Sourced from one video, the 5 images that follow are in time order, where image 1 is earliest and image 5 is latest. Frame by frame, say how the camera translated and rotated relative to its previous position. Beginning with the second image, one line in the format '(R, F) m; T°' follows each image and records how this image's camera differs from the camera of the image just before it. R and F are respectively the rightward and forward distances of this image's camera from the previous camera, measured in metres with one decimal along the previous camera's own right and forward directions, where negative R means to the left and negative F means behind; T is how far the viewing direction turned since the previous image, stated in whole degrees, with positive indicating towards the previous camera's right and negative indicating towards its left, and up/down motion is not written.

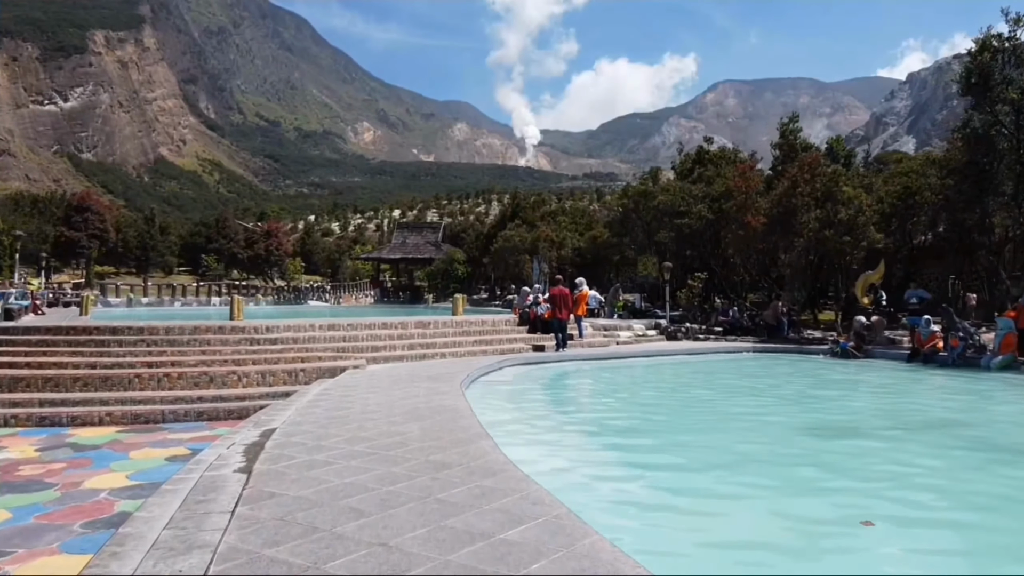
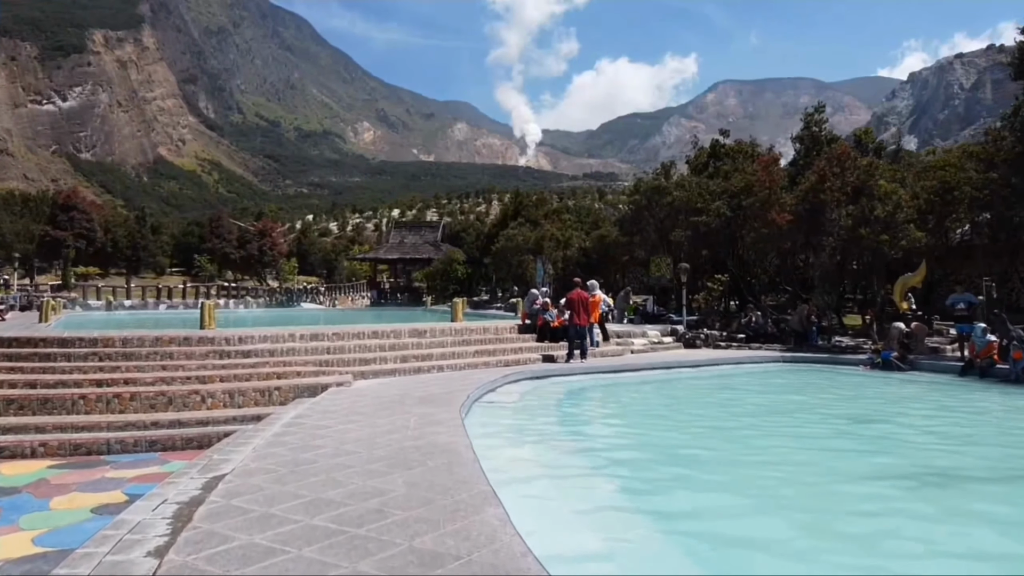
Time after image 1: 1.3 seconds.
(-0.1, +2.0) m; 0°
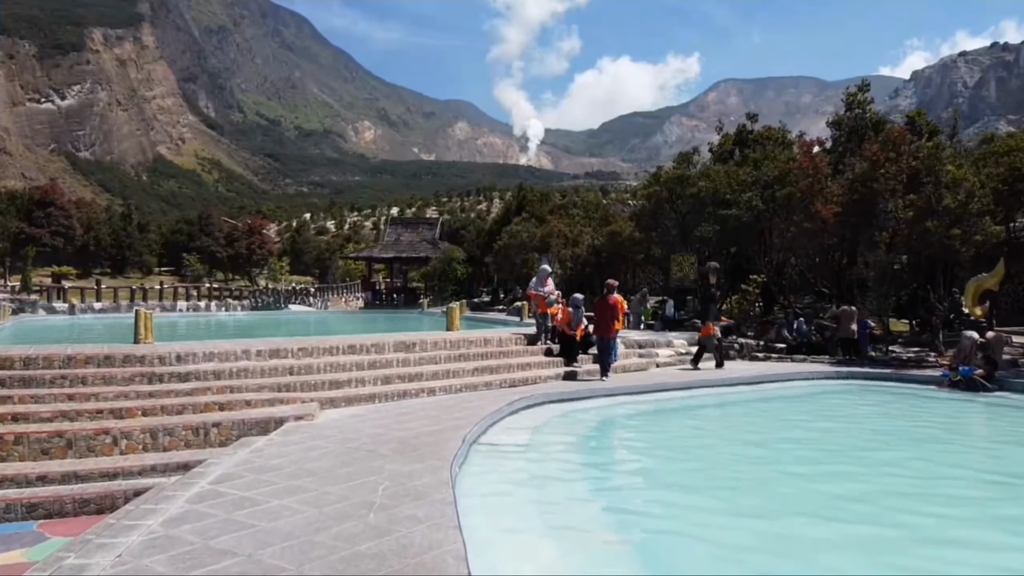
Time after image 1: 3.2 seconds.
(-0.1, +3.1) m; 0°
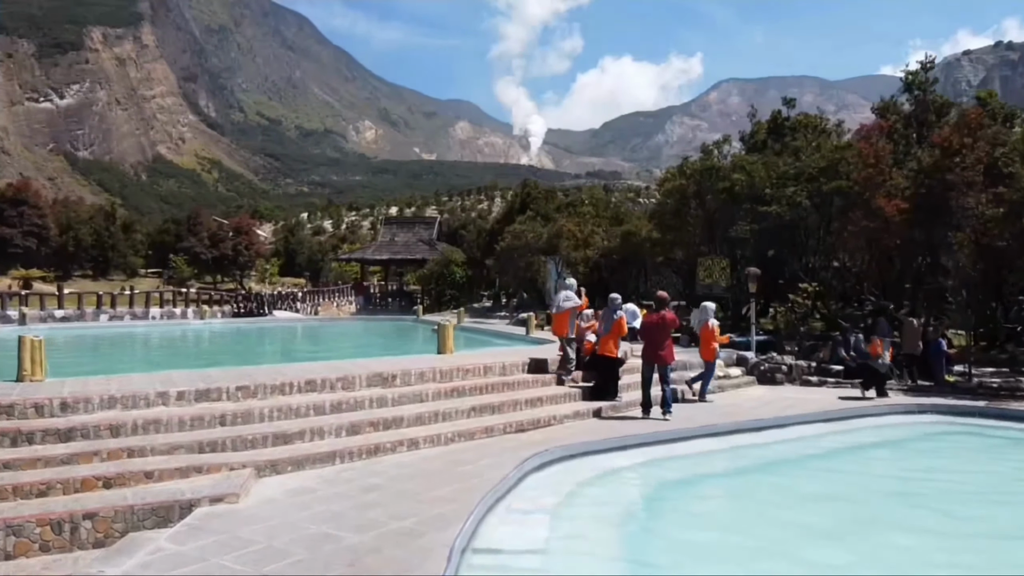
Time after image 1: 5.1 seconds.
(-0.1, +3.2) m; 0°
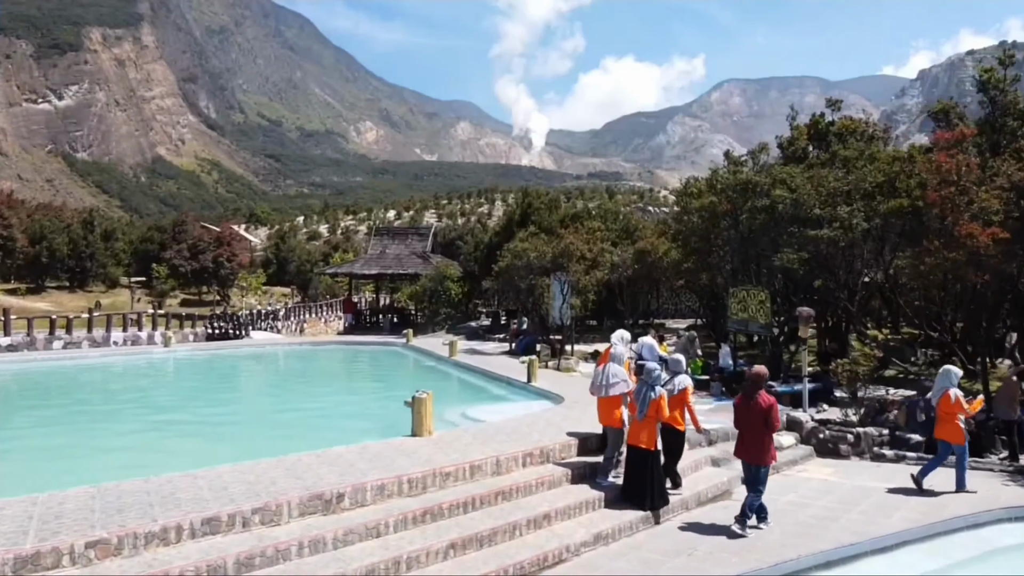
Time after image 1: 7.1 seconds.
(+0.1, +3.4) m; 0°
